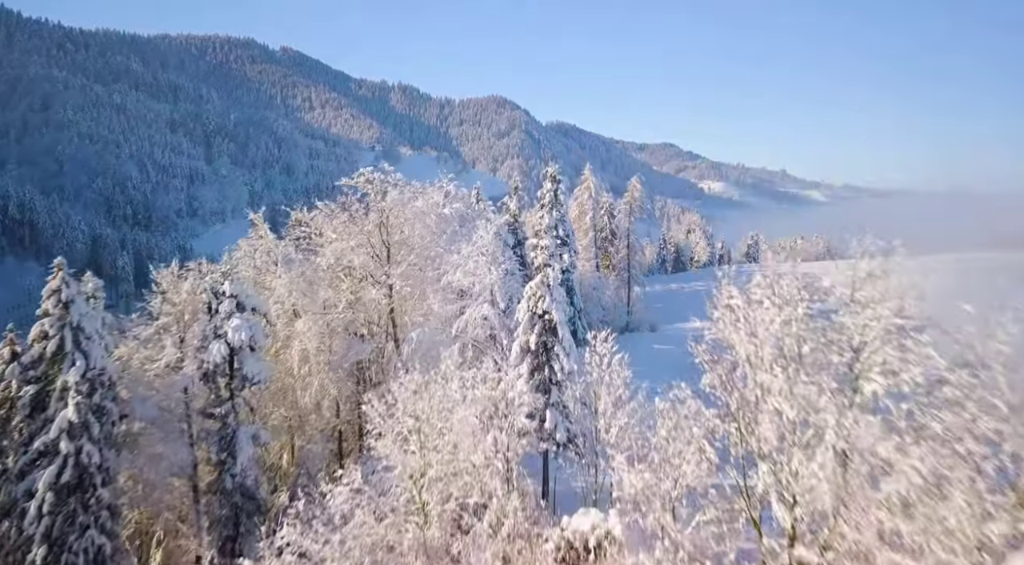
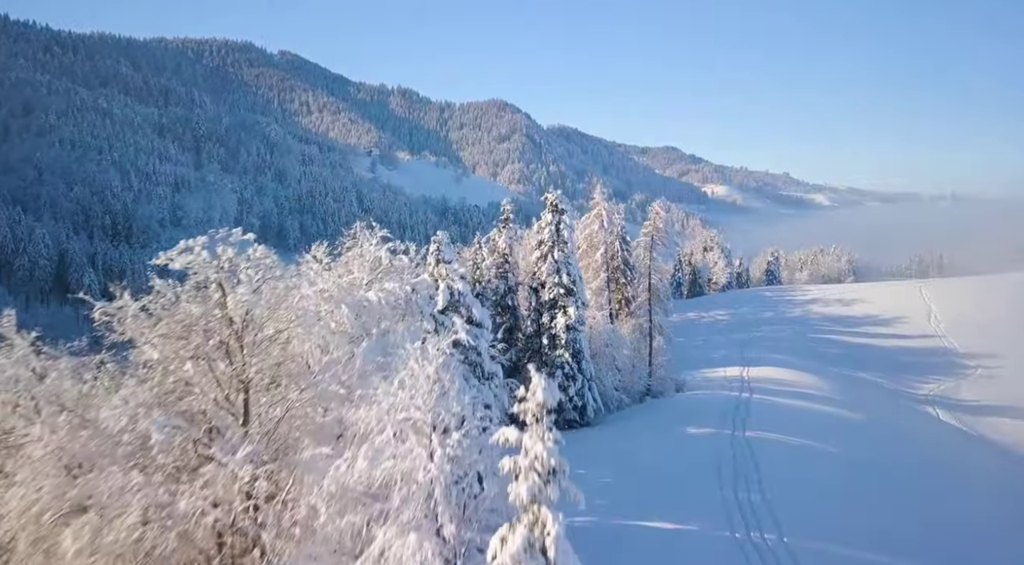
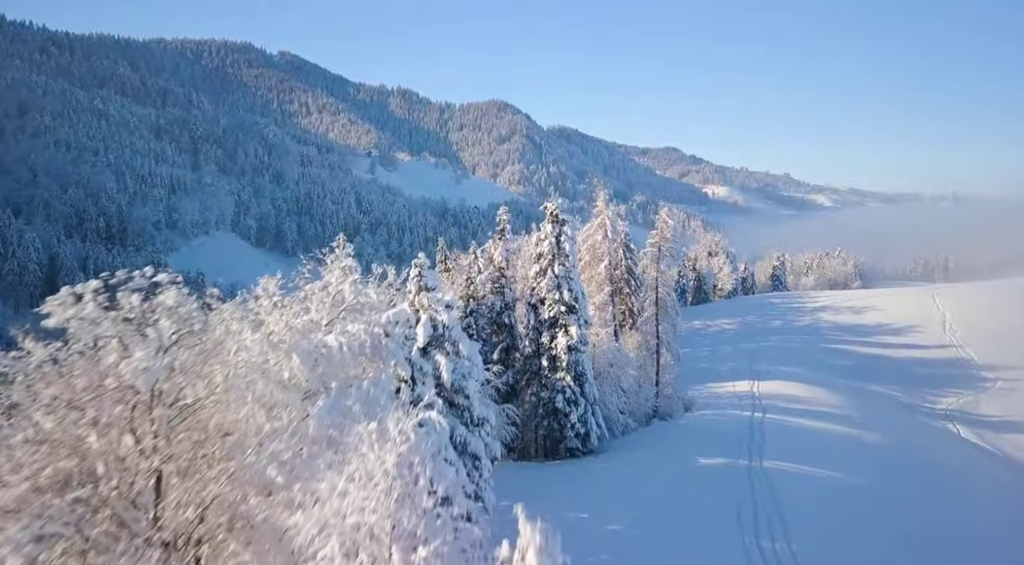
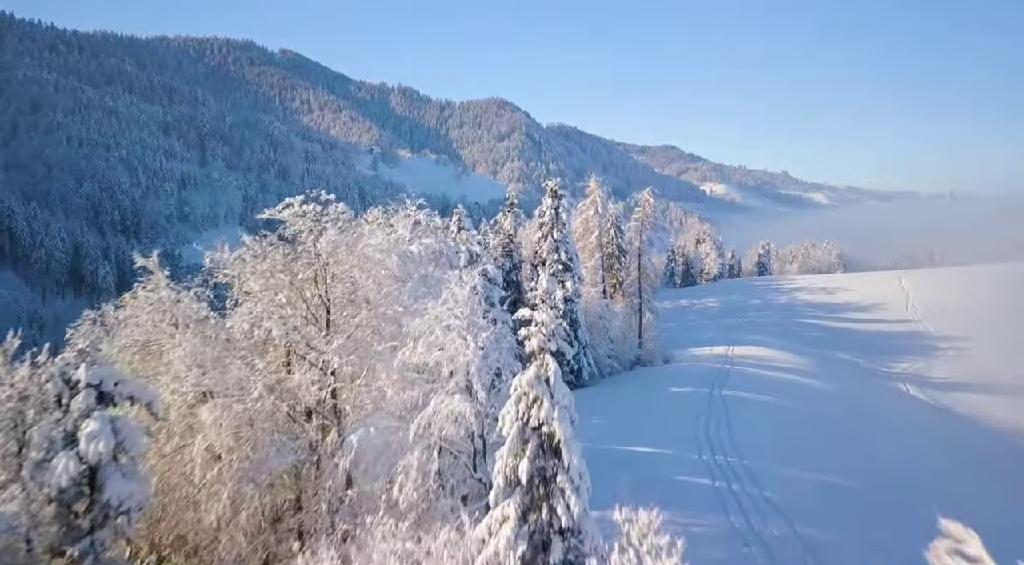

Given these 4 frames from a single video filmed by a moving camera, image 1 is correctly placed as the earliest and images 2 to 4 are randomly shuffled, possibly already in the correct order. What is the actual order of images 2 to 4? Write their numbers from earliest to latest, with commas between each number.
4, 2, 3
